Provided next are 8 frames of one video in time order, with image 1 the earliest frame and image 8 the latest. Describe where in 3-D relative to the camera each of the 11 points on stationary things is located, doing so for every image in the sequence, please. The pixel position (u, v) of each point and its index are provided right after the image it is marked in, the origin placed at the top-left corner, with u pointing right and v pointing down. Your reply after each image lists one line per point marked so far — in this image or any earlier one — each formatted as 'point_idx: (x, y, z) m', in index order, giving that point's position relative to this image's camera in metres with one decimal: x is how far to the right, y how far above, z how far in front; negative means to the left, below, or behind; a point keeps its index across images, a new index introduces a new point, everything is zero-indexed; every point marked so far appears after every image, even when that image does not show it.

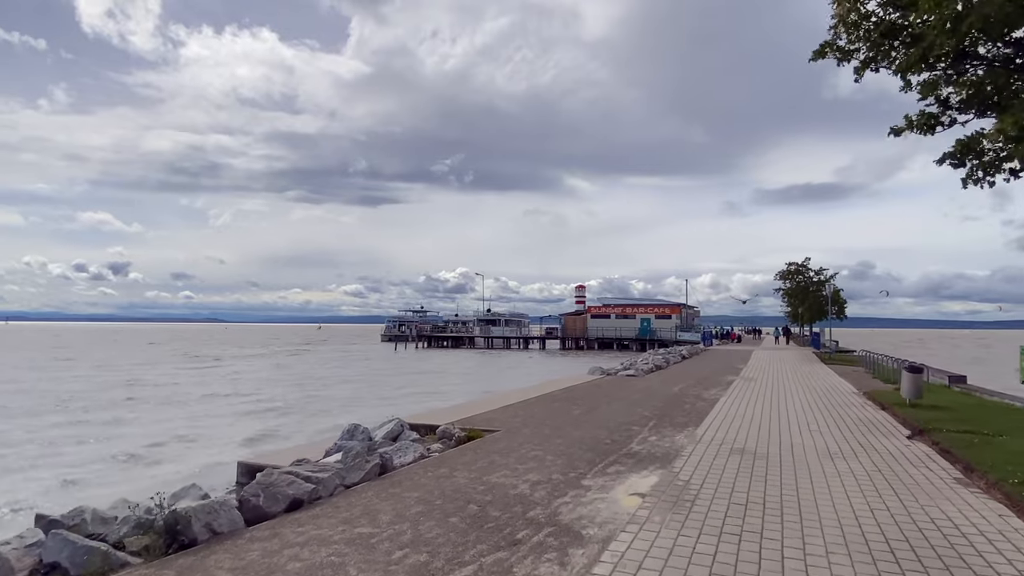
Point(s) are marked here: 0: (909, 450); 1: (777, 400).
0: (+6.8, -2.8, +10.5) m
1: (+7.5, -3.1, +17.3) m
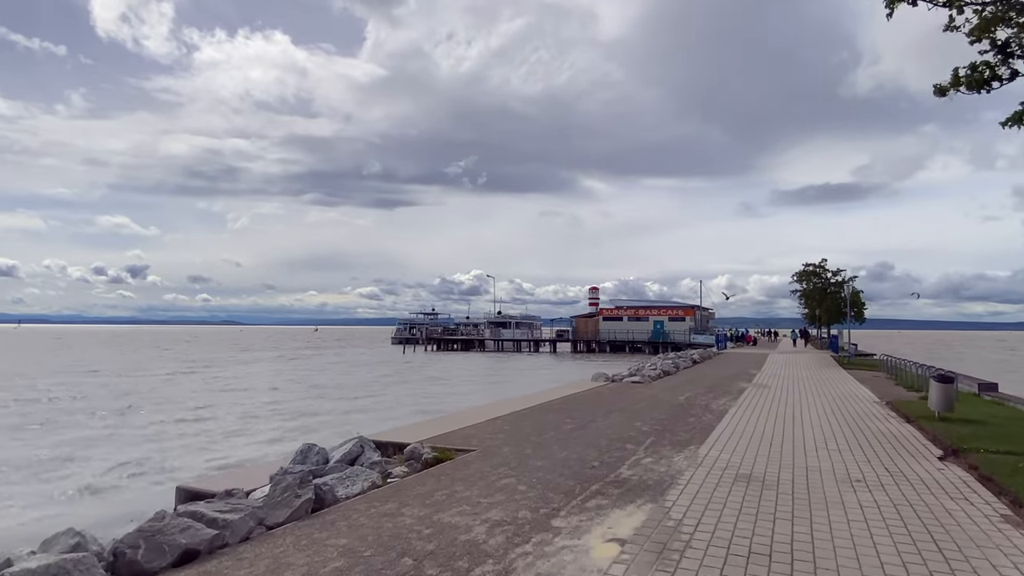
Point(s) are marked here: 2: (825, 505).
0: (+6.5, -2.8, +9.1) m
1: (+7.3, -3.2, +15.9) m
2: (+3.9, -2.7, +7.6) m
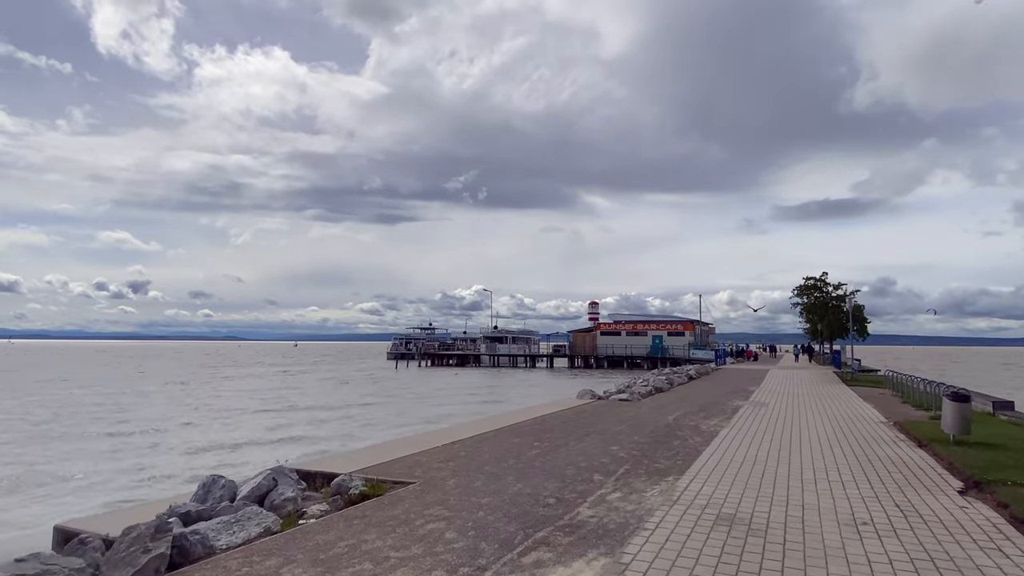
0: (+5.7, -2.8, +7.7) m
1: (+6.6, -3.4, +14.4) m
2: (+3.2, -2.7, +6.2) m
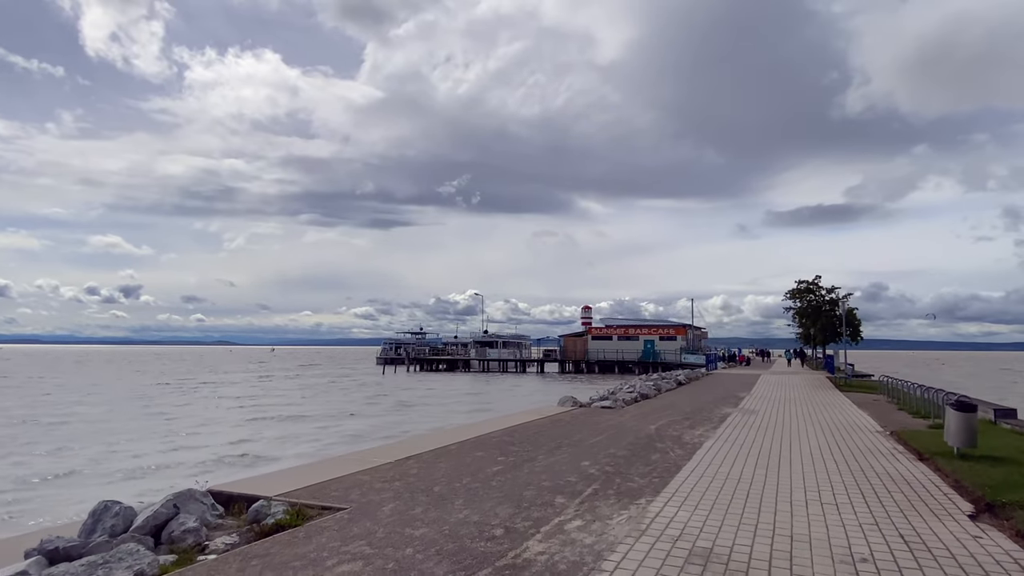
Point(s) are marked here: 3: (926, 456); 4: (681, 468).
0: (+5.1, -2.8, +6.6) m
1: (+5.9, -3.4, +13.3) m
2: (+2.6, -2.7, +5.1) m
3: (+7.6, -3.1, +11.2) m
4: (+2.9, -3.1, +10.4) m
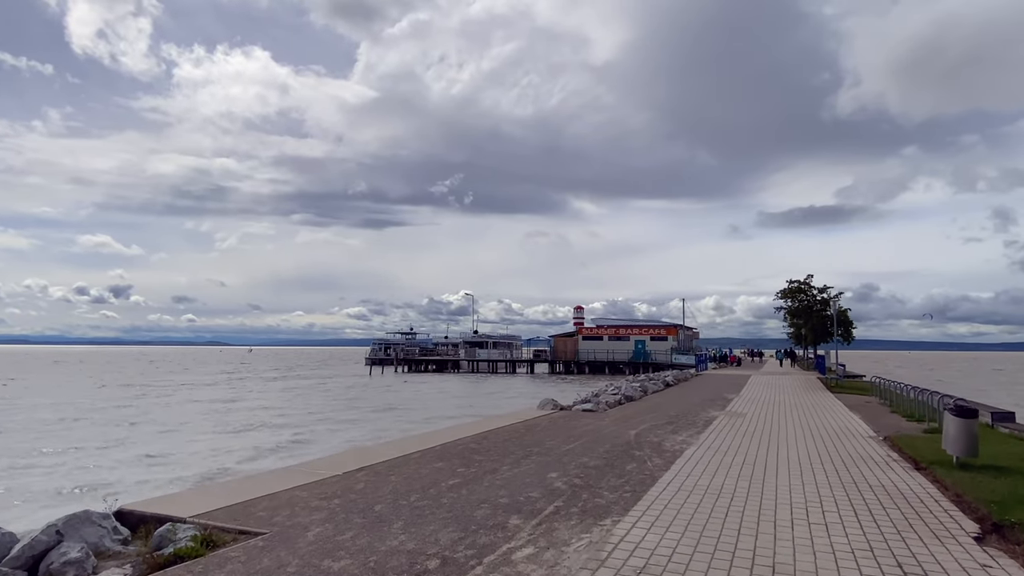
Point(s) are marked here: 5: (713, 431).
0: (+4.5, -2.7, +5.7) m
1: (+5.2, -3.3, +12.5) m
2: (+2.0, -2.6, +4.2) m
3: (+7.0, -3.0, +10.3) m
4: (+2.3, -3.0, +9.5) m
5: (+5.1, -3.6, +15.4) m
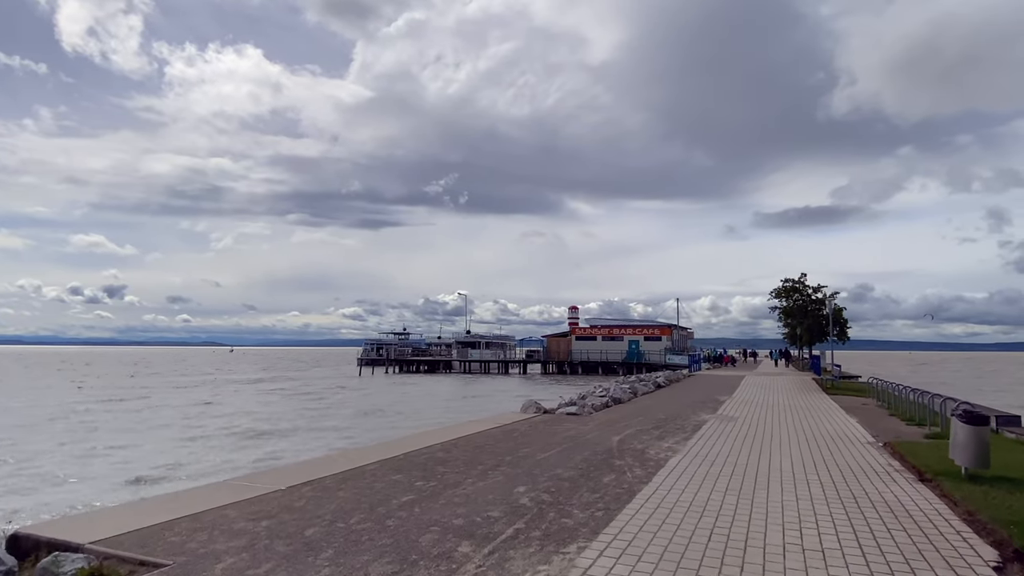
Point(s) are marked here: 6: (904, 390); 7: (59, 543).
0: (+4.0, -2.6, +4.8) m
1: (+4.7, -3.2, +11.6) m
2: (+1.5, -2.5, +3.3) m
3: (+6.5, -2.9, +9.4) m
4: (+1.8, -2.9, +8.6) m
5: (+4.5, -3.5, +14.5) m
6: (+12.6, -3.3, +19.6) m
7: (-4.3, -2.4, +5.7) m
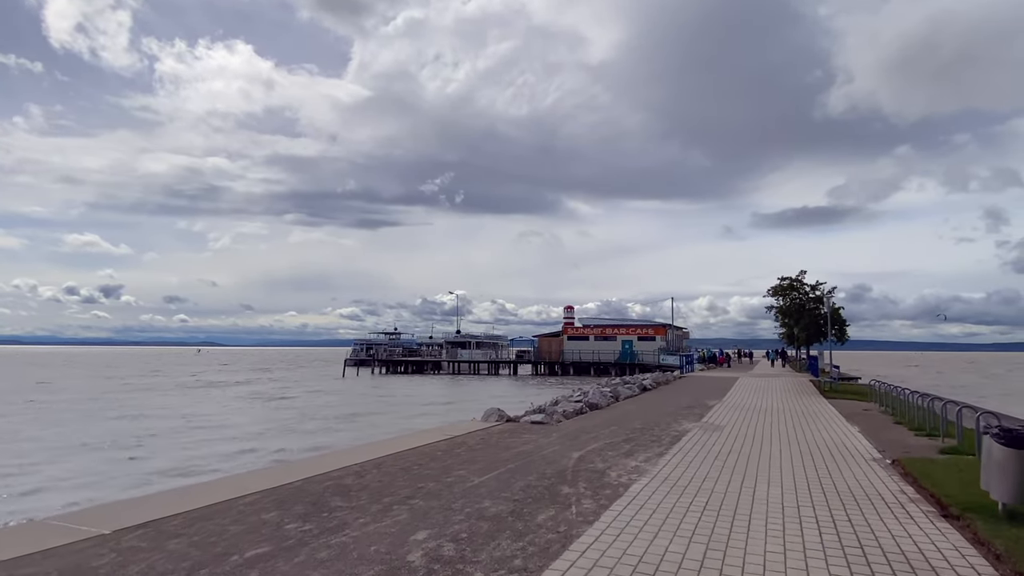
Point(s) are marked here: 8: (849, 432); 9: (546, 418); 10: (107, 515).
0: (+3.0, -2.4, +2.8) m
1: (+3.6, -3.0, +9.5) m
2: (+0.5, -2.3, +1.2) m
3: (+5.4, -2.7, +7.4) m
4: (+0.7, -2.7, +6.6) m
5: (+3.4, -3.3, +12.5) m
6: (+11.5, -3.1, +17.6) m
7: (-5.4, -2.2, +3.7) m
8: (+8.0, -3.5, +14.6) m
9: (+0.9, -3.4, +15.9) m
10: (-4.6, -2.6, +6.9) m
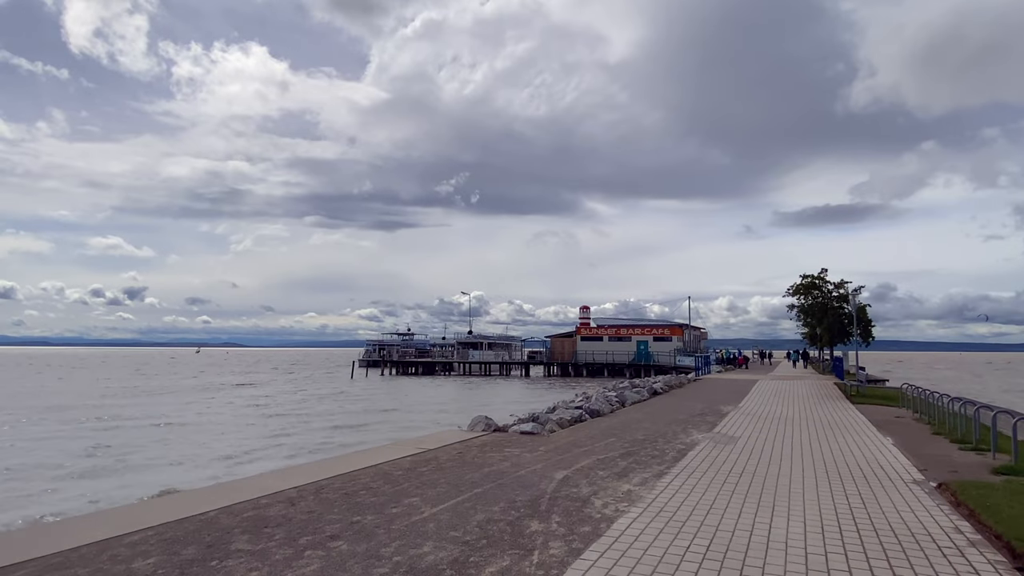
0: (+2.3, -2.3, +1.1) m
1: (+3.2, -2.9, +7.8) m
2: (-0.3, -2.1, -0.4) m
3: (+4.8, -2.6, +5.6) m
4: (+0.1, -2.6, +4.9) m
5: (+3.1, -3.2, +10.8) m
6: (+11.3, -2.9, +15.6) m
7: (-6.1, -2.1, +2.2) m
8: (+7.7, -3.3, +12.8) m
9: (+0.6, -3.3, +14.3) m
10: (-5.1, -2.5, +5.4) m
